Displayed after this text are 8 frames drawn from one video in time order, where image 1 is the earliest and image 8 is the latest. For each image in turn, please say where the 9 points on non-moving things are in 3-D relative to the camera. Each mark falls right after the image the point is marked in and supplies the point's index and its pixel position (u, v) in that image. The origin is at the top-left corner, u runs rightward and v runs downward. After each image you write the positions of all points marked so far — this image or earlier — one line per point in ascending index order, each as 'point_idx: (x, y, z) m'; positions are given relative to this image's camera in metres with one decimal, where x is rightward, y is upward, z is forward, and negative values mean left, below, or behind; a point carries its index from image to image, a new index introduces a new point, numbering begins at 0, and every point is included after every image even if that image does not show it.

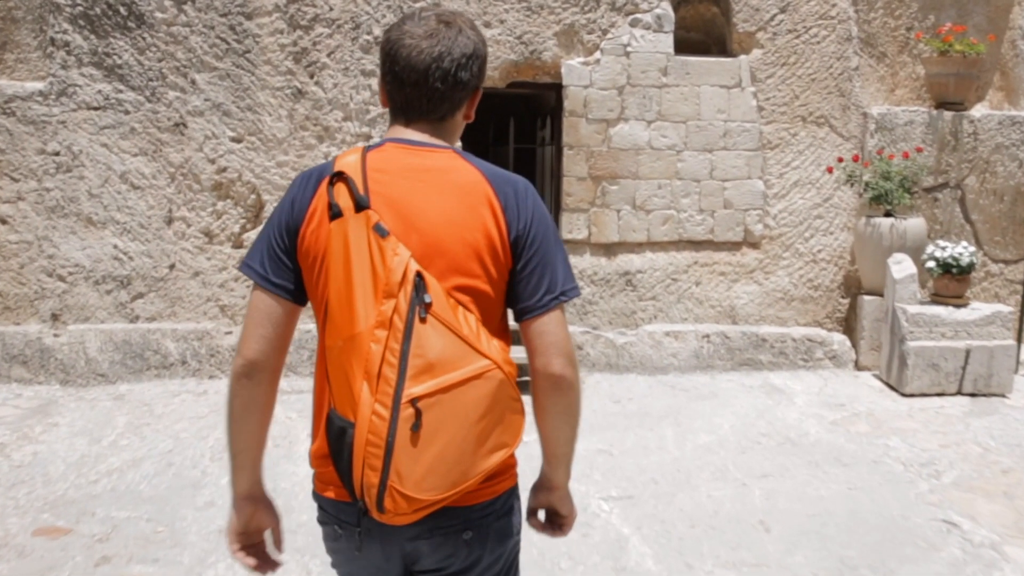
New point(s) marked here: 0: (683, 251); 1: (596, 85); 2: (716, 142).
0: (+1.1, +0.2, +5.3) m
1: (+0.5, +1.2, +5.2) m
2: (+1.2, +0.9, +5.3) m
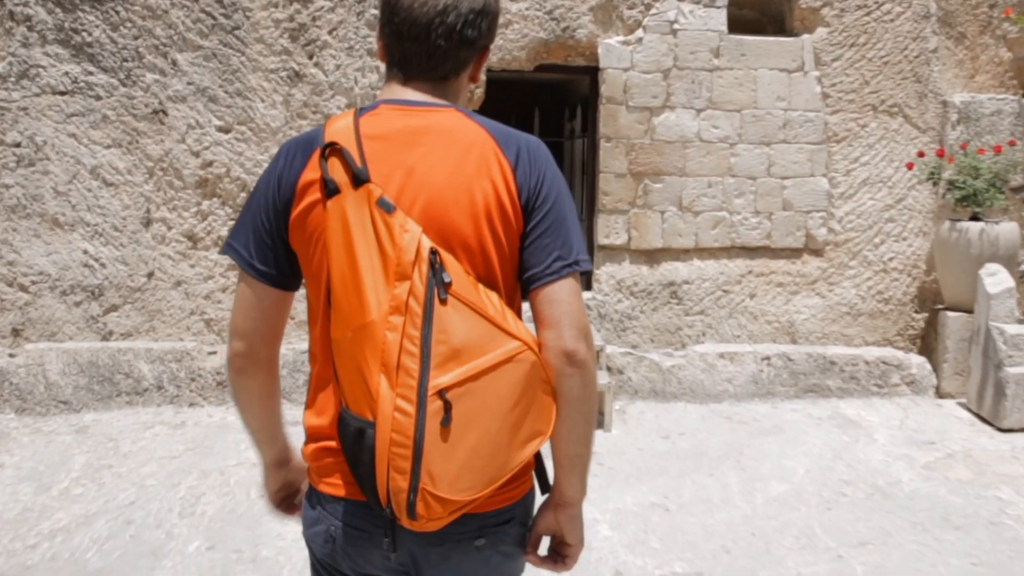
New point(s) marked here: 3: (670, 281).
0: (+1.2, +0.2, +4.6) m
1: (+0.6, +1.1, +4.5) m
2: (+1.4, +0.8, +4.6) m
3: (+0.8, 0.0, +4.5) m
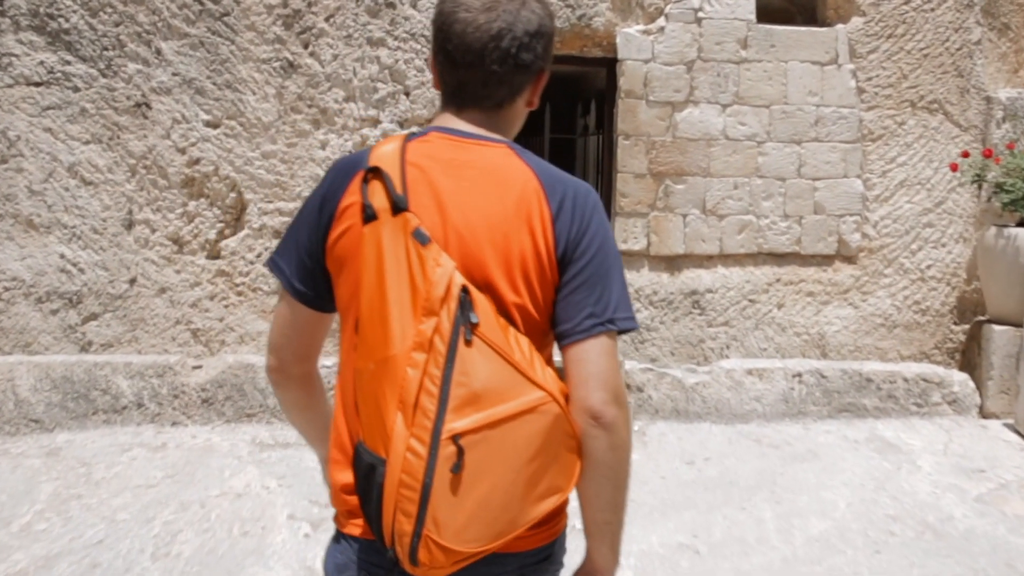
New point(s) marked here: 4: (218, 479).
0: (+1.2, +0.1, +4.3) m
1: (+0.7, +1.1, +4.1) m
2: (+1.4, +0.8, +4.3) m
3: (+0.9, 0.0, +4.2) m
4: (-1.1, -0.7, +3.2) m
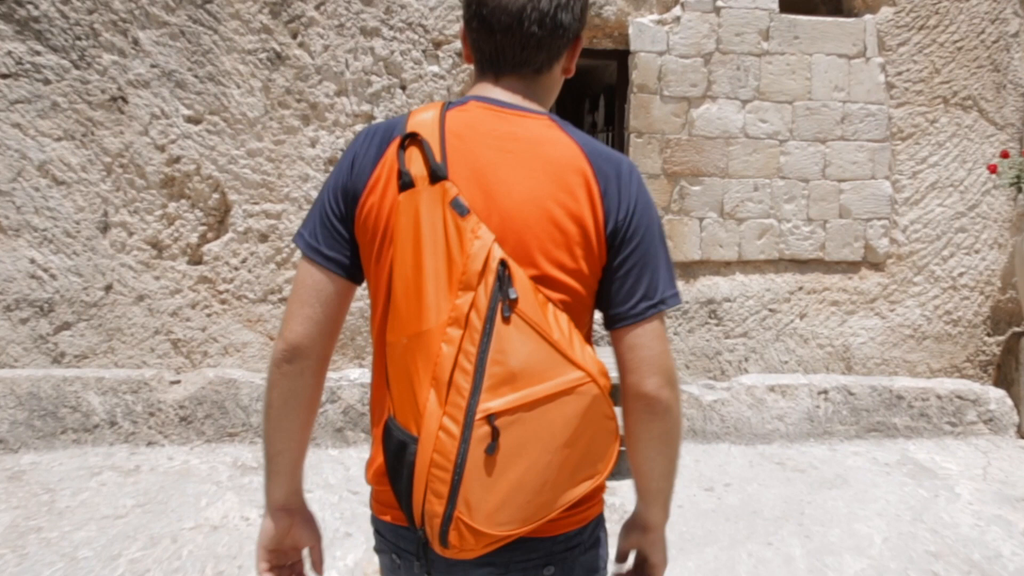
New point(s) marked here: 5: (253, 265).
0: (+1.3, +0.1, +4.0) m
1: (+0.7, +1.1, +3.9) m
2: (+1.5, +0.7, +4.0) m
3: (+0.9, 0.0, +3.9) m
4: (-1.1, -0.7, +2.9) m
5: (-1.1, +0.1, +3.8) m
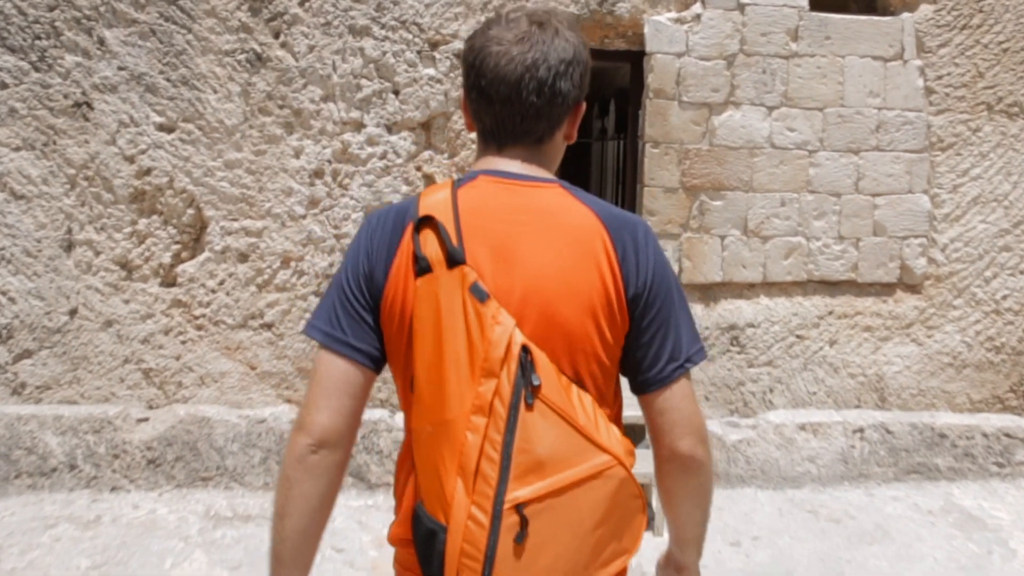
0: (+1.3, 0.0, +3.7) m
1: (+0.7, +1.0, +3.5) m
2: (+1.5, +0.6, +3.6) m
3: (+0.9, -0.1, +3.6) m
4: (-1.1, -0.8, +2.6) m
5: (-1.1, 0.0, +3.5) m
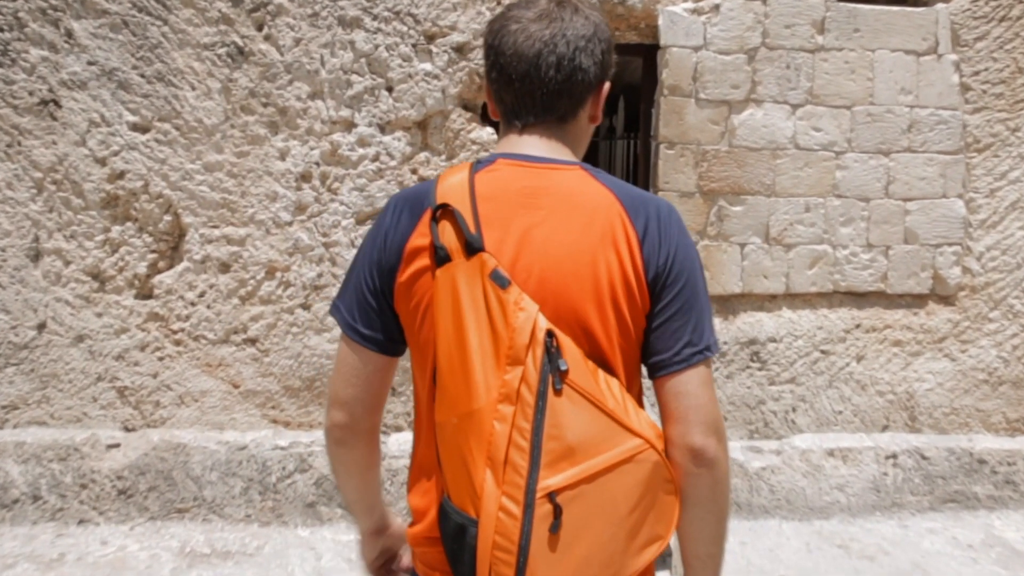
0: (+1.3, -0.1, +3.4) m
1: (+0.8, +0.9, +3.3) m
2: (+1.5, +0.6, +3.4) m
3: (+0.9, -0.2, +3.3) m
4: (-1.0, -0.9, +2.3) m
5: (-1.1, 0.0, +3.2) m
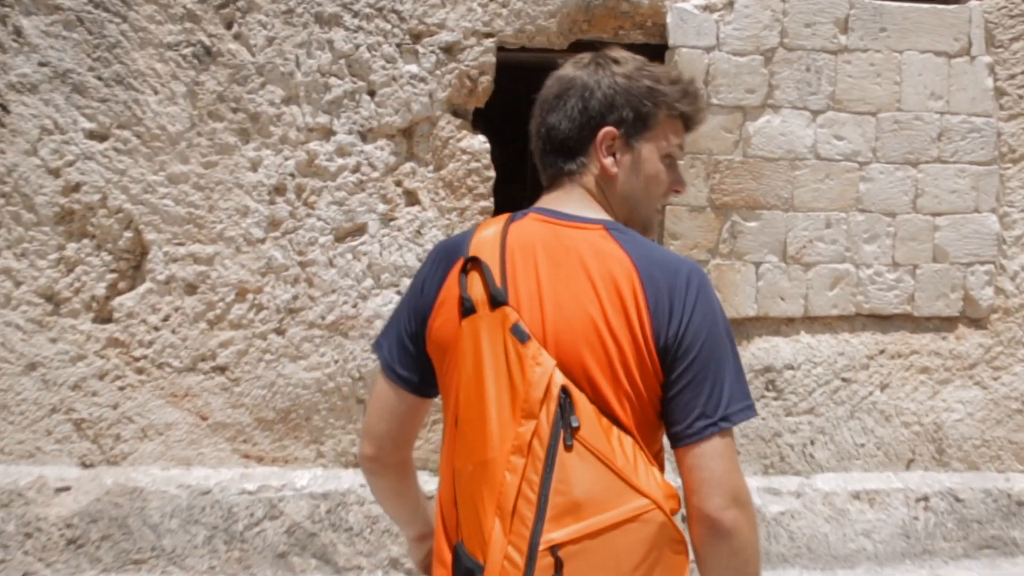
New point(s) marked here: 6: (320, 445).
0: (+1.3, -0.2, +3.2) m
1: (+0.7, +0.8, +3.0) m
2: (+1.5, +0.5, +3.1) m
3: (+0.9, -0.3, +3.1) m
4: (-1.1, -1.0, +2.0) m
5: (-1.1, -0.1, +2.9) m
6: (-0.7, -0.5, +3.0) m
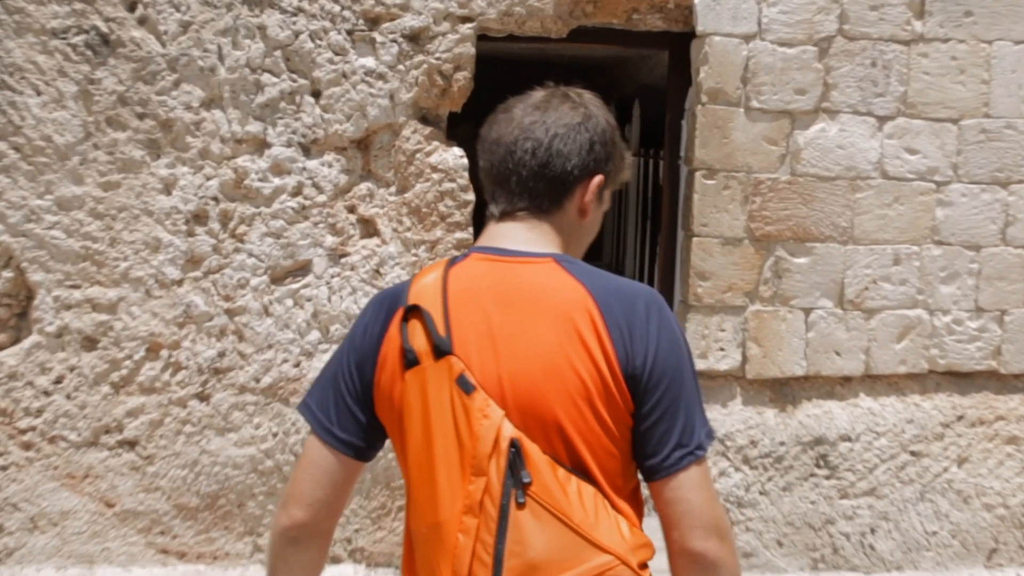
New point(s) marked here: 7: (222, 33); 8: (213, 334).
0: (+1.2, -0.3, +2.5) m
1: (+0.7, +0.7, +2.3) m
2: (+1.4, +0.3, +2.5) m
3: (+0.9, -0.4, +2.4) m
4: (-1.1, -1.1, +1.4) m
5: (-1.2, -0.3, +2.3) m
6: (-0.7, -0.7, +2.4) m
7: (-0.7, +0.7, +2.2) m
8: (-0.8, -0.1, +2.3) m
